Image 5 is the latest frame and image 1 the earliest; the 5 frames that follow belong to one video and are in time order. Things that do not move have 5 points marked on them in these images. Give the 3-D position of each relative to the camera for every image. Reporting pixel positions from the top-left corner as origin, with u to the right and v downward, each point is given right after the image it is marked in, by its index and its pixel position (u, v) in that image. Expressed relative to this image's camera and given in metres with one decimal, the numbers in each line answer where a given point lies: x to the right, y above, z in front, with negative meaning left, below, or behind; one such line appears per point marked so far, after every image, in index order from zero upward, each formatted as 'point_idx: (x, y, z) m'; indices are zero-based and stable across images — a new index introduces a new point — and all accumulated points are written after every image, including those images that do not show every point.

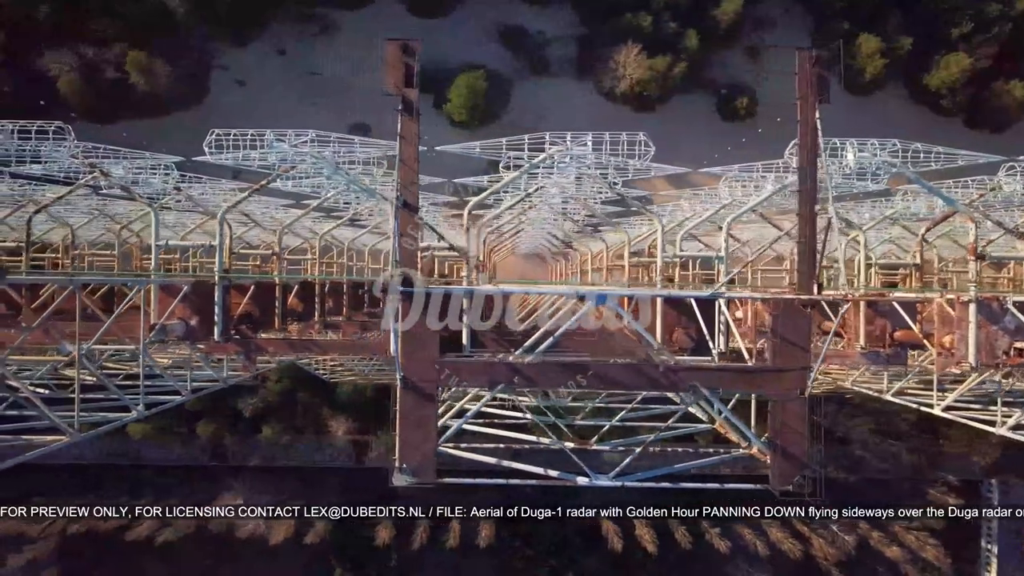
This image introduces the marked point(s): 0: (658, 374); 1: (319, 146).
0: (+1.3, -0.7, +6.1) m
1: (-2.2, +1.8, +9.3) m
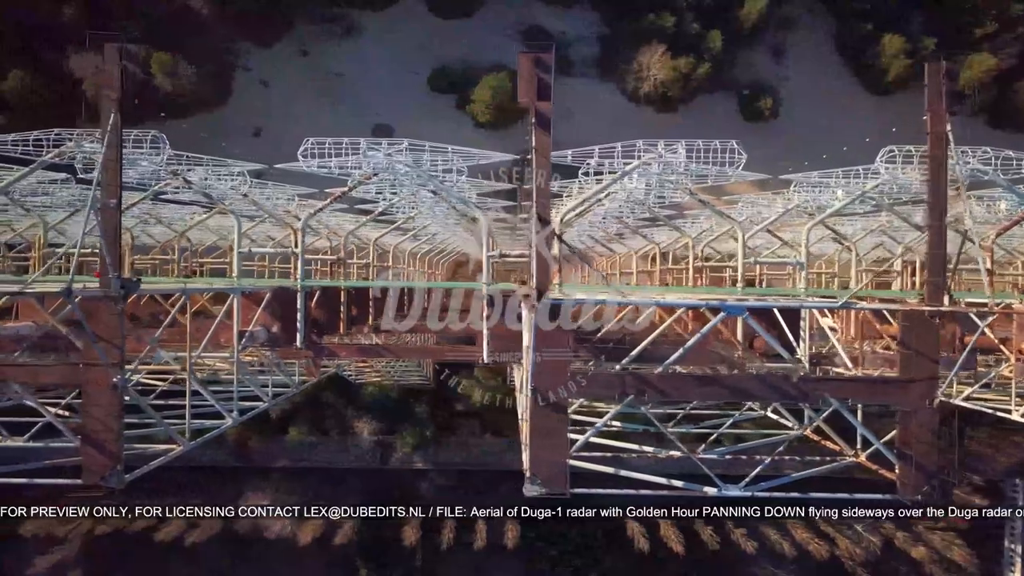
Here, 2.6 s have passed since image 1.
0: (+2.3, -0.8, +6.1) m
1: (-1.2, +1.7, +9.3) m
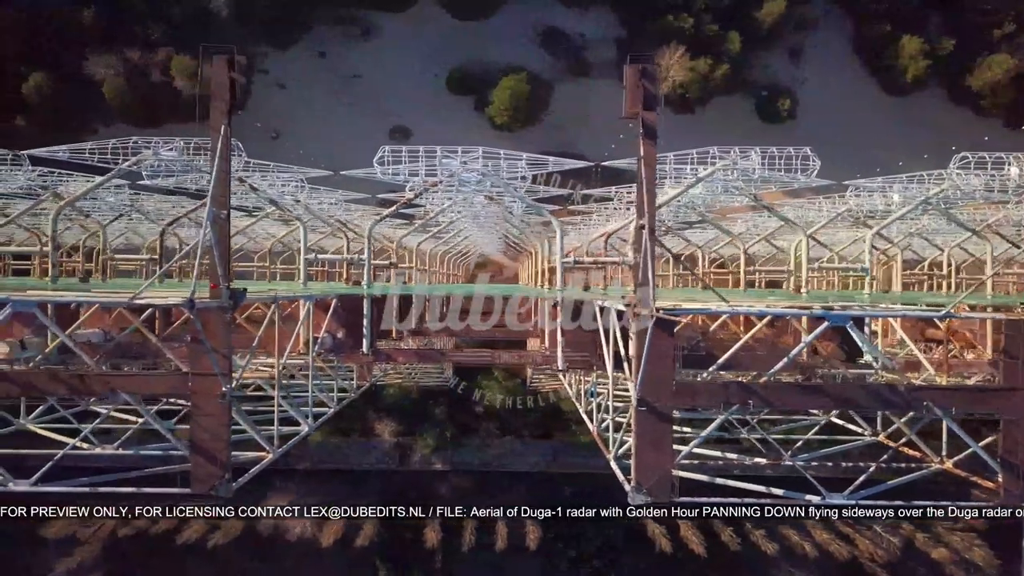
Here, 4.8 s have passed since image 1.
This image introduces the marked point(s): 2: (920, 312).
0: (+3.2, -0.9, +6.2) m
1: (-0.3, +1.6, +9.4) m
2: (+3.9, -0.2, +7.0) m
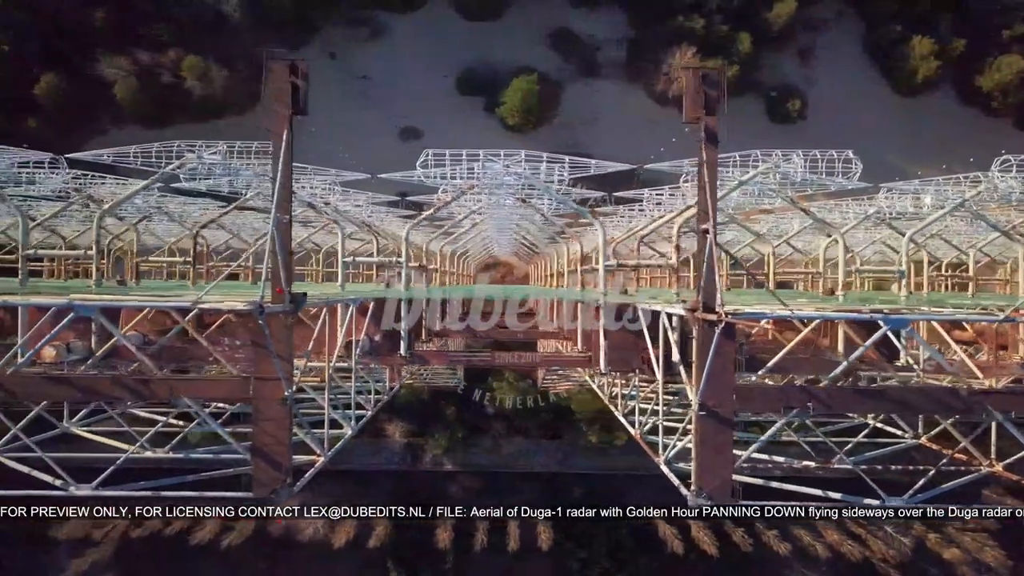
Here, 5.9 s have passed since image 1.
0: (+3.7, -0.9, +6.2) m
1: (+0.2, +1.6, +9.4) m
2: (+4.4, -0.3, +7.0) m
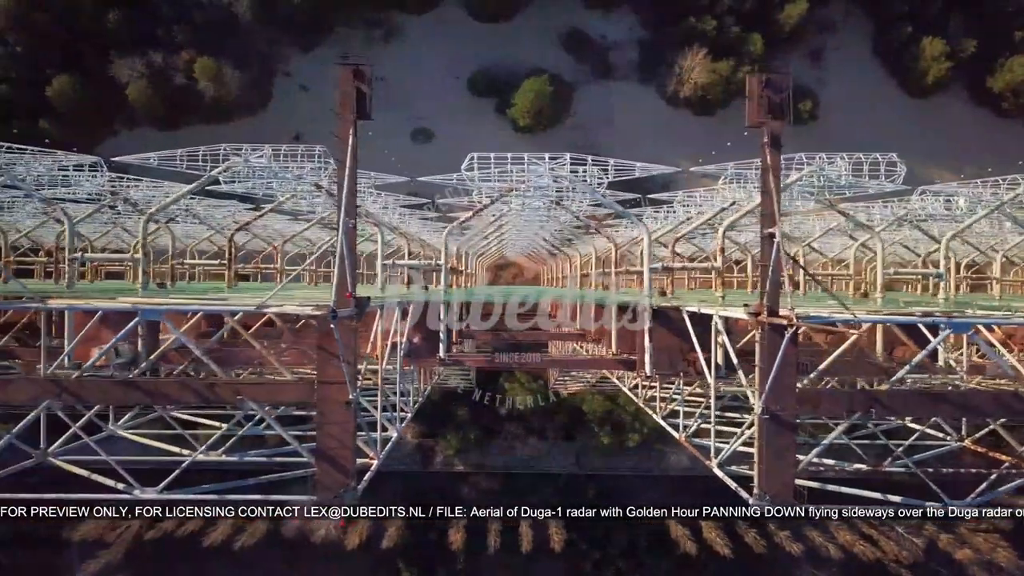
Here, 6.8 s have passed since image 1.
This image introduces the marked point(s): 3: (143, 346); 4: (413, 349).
0: (+4.2, -1.0, +6.2) m
1: (+0.7, +1.5, +9.4) m
2: (+4.9, -0.3, +7.0) m
3: (-4.2, -0.6, +8.3) m
4: (-1.4, -0.8, +10.0) m
